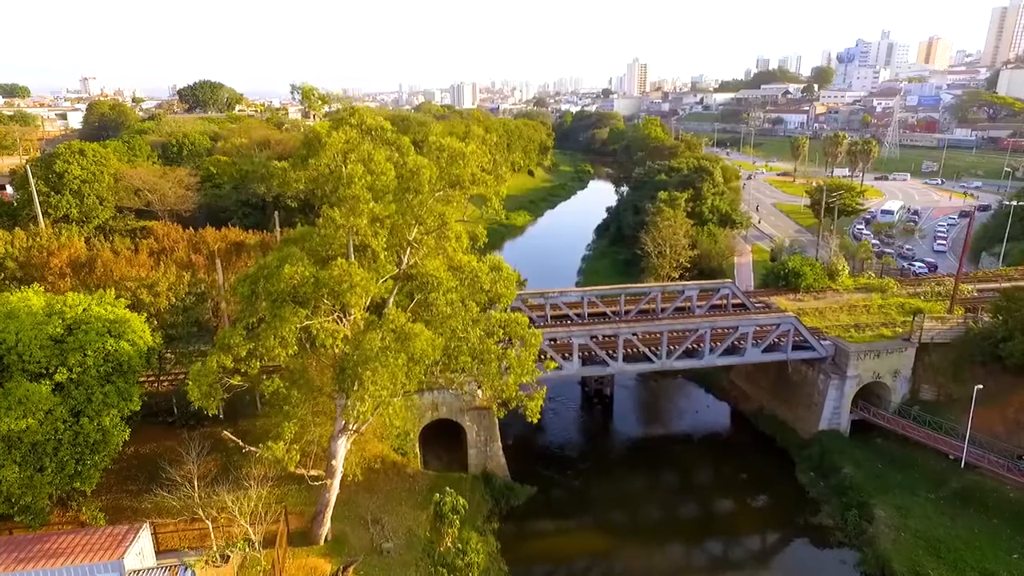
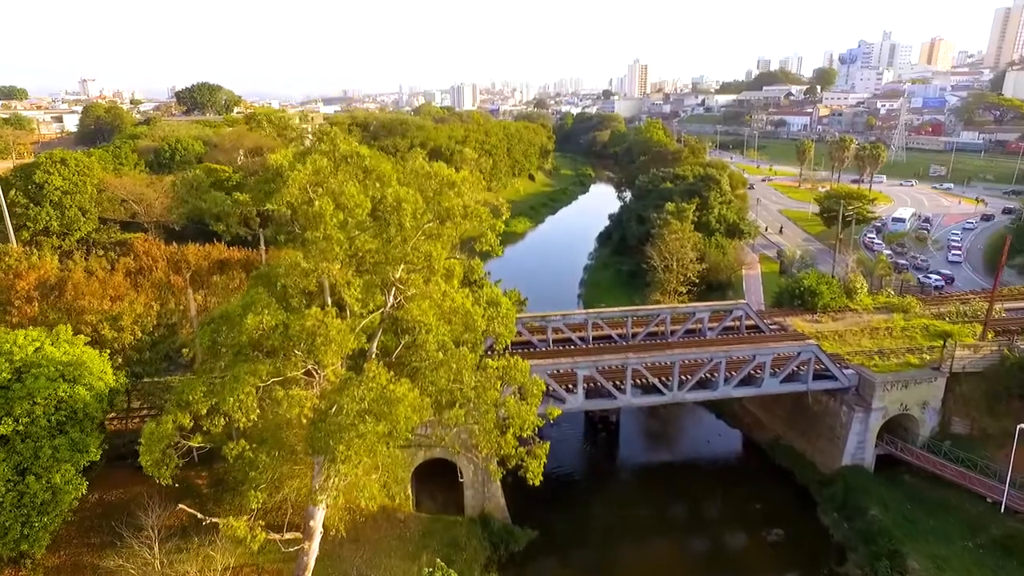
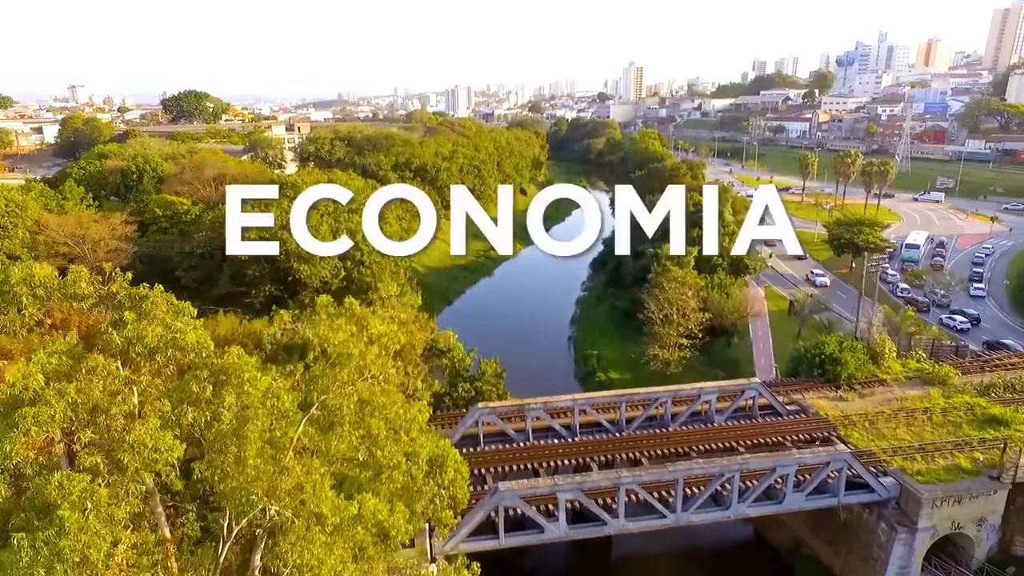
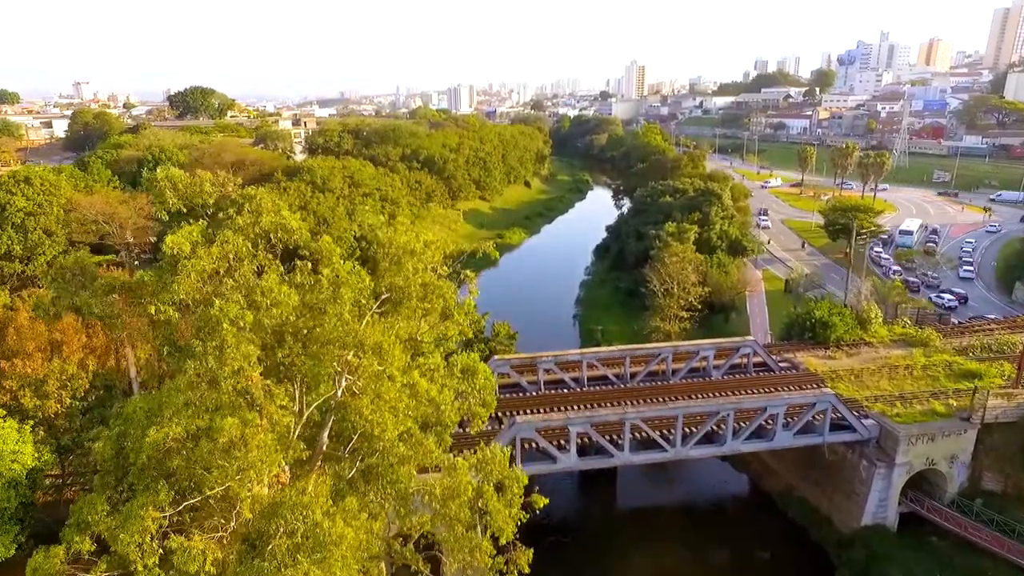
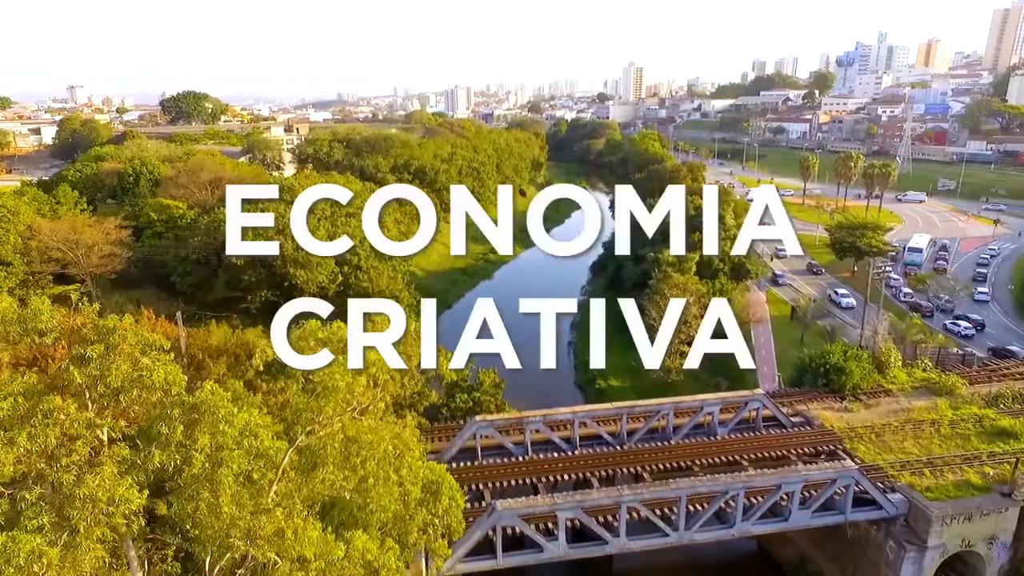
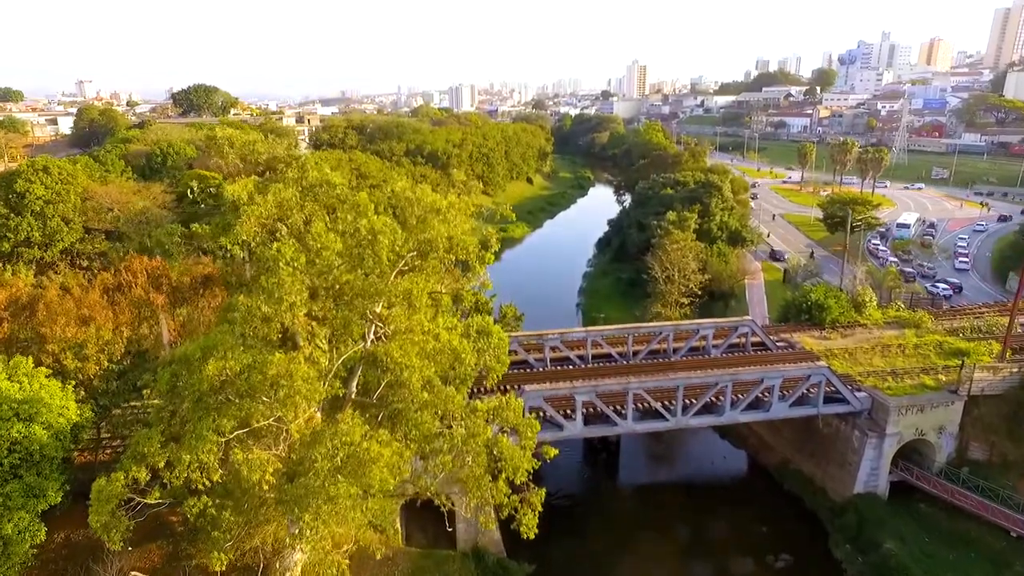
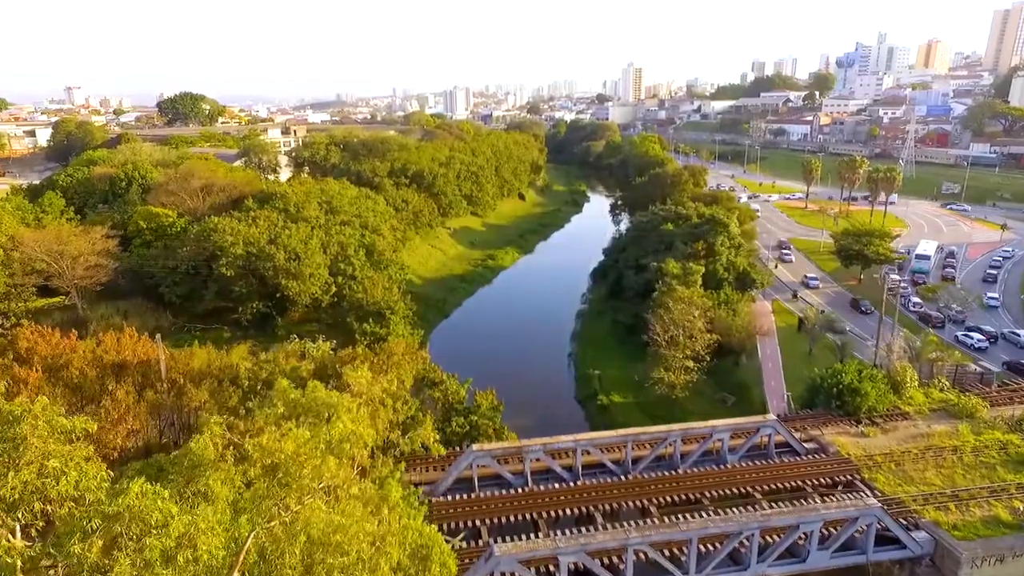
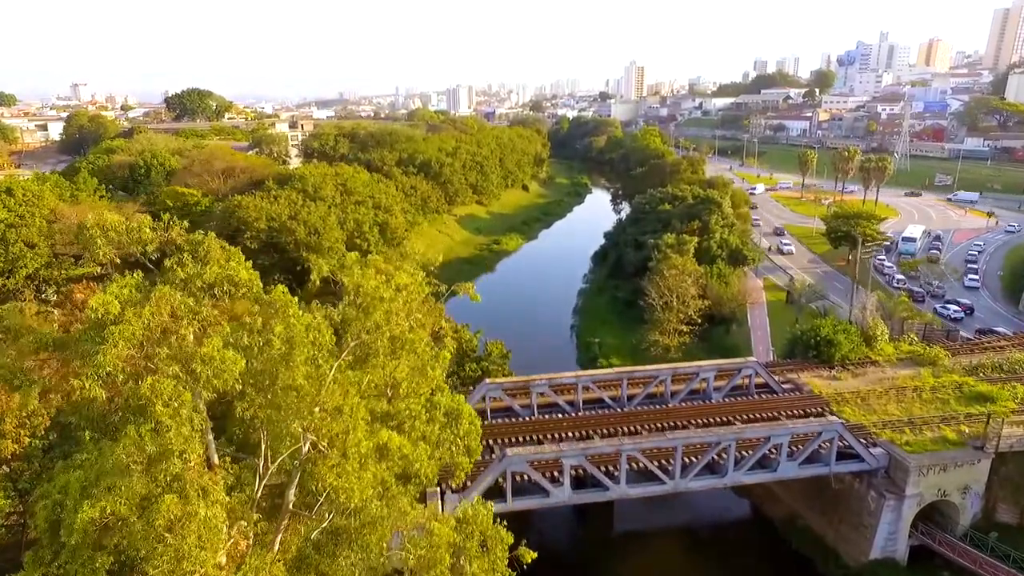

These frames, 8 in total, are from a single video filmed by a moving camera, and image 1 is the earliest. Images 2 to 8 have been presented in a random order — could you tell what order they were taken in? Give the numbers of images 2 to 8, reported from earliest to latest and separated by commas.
2, 6, 4, 8, 3, 5, 7
